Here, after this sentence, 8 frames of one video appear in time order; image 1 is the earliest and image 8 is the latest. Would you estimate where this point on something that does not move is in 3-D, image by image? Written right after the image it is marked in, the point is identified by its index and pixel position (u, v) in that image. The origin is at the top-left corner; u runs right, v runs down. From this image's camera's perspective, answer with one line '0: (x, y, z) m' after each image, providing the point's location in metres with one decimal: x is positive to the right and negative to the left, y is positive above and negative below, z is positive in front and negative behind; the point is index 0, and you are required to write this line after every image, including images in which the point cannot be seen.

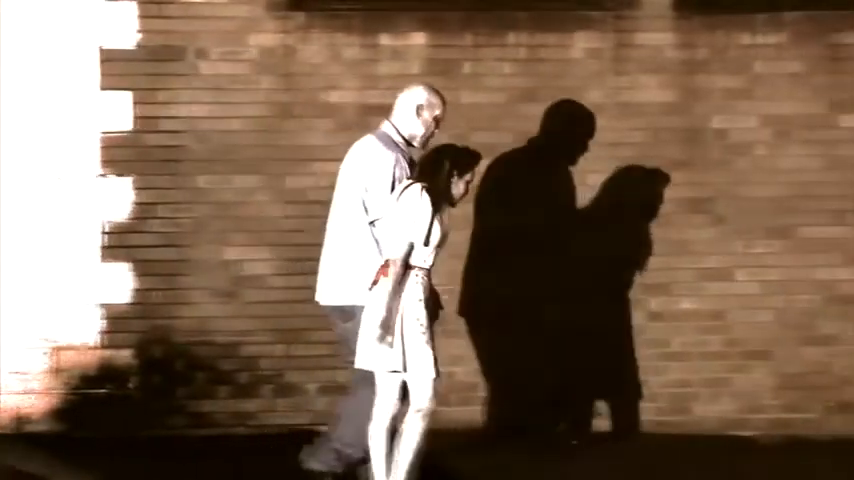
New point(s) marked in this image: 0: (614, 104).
0: (+0.5, +0.4, +6.1) m
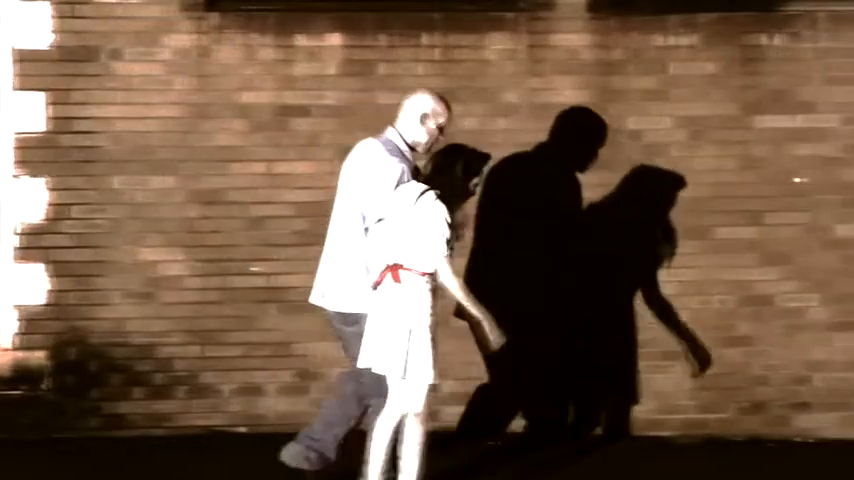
0: (+0.3, +0.4, +6.2) m
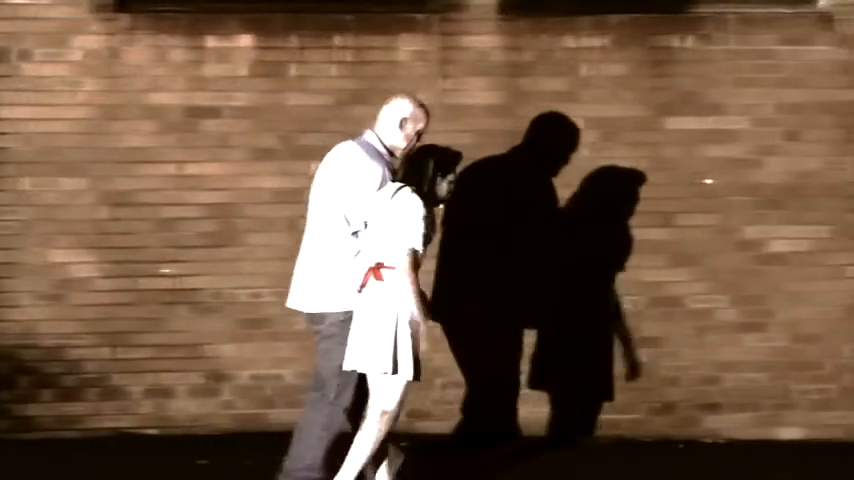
0: (0.0, +0.4, +6.2) m
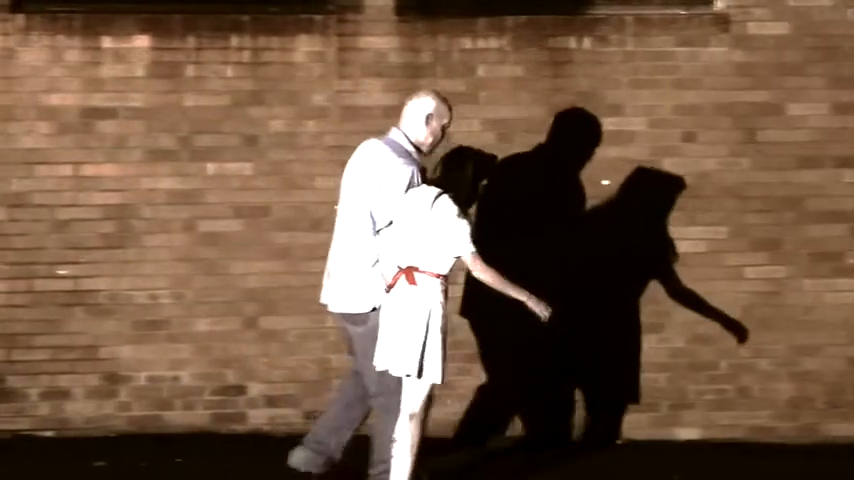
0: (-0.2, +0.4, +6.1) m
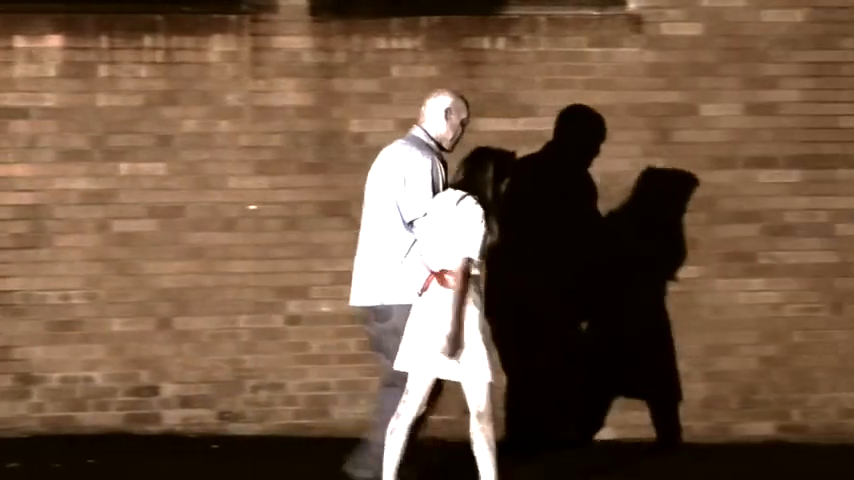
0: (-0.5, +0.4, +6.1) m
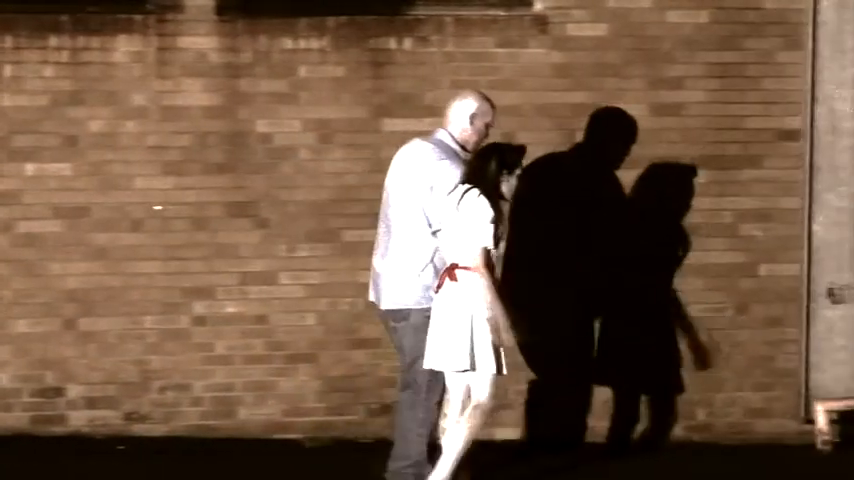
0: (-0.7, +0.4, +6.1) m
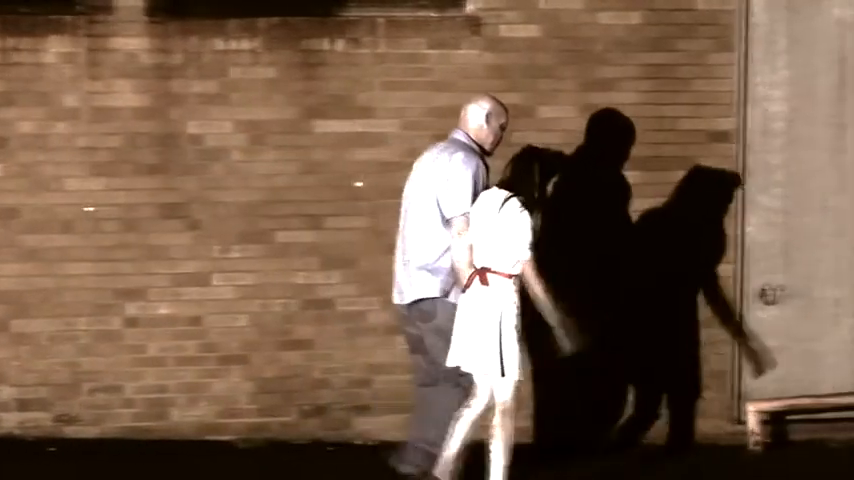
0: (-0.9, +0.4, +6.1) m
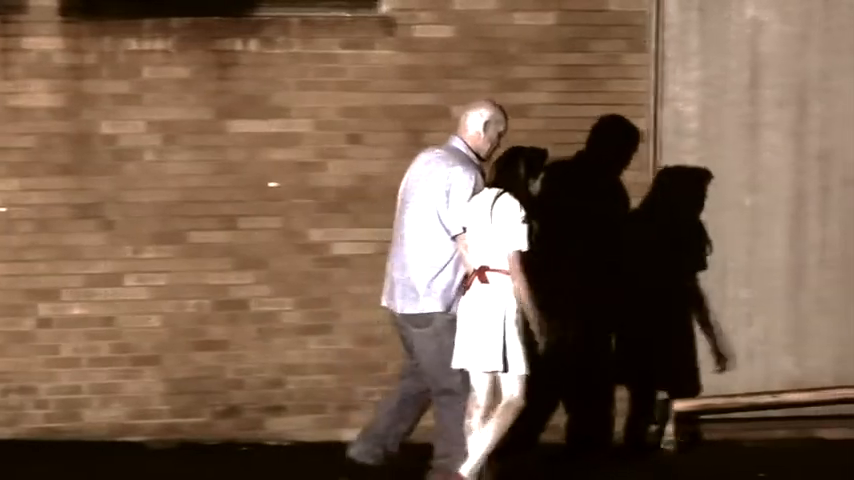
0: (-1.1, +0.3, +6.1) m
